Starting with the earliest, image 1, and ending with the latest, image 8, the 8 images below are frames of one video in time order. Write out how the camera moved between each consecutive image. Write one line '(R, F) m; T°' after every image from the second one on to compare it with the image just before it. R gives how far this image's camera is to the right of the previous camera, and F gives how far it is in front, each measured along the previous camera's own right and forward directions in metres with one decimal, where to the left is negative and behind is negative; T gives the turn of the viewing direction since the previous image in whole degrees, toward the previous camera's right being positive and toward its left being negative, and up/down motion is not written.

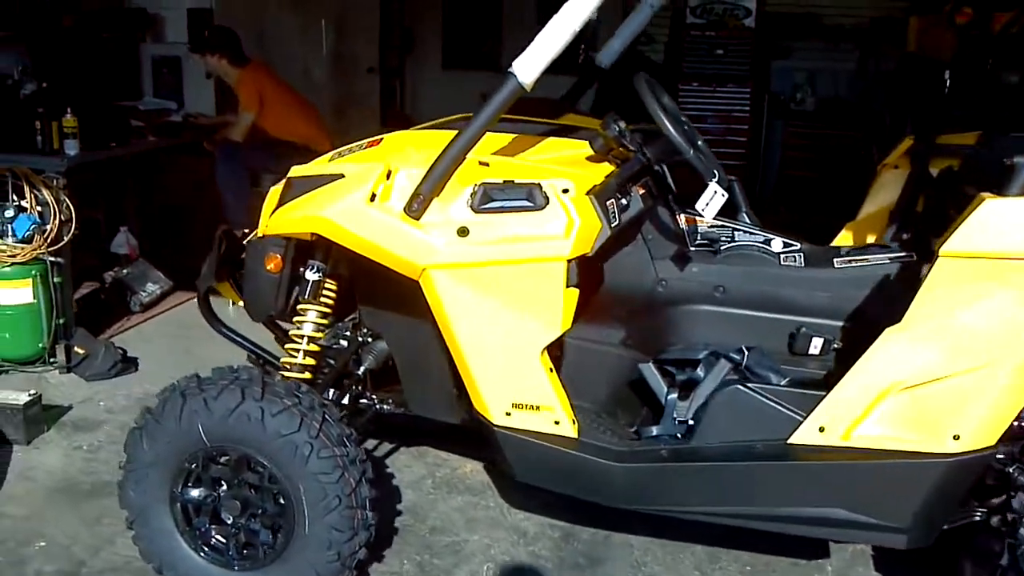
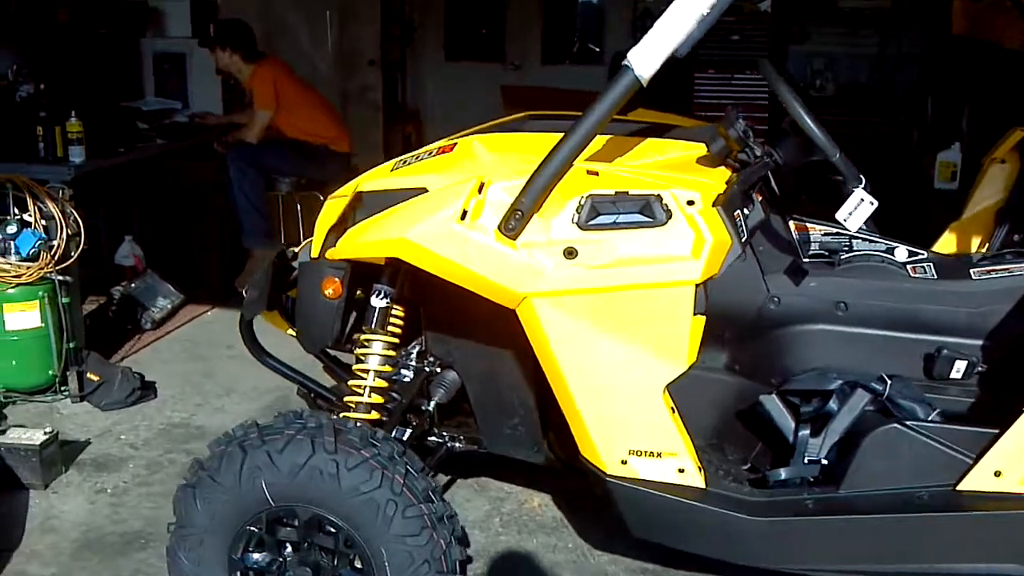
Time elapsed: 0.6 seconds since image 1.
(-0.2, +0.3) m; +1°
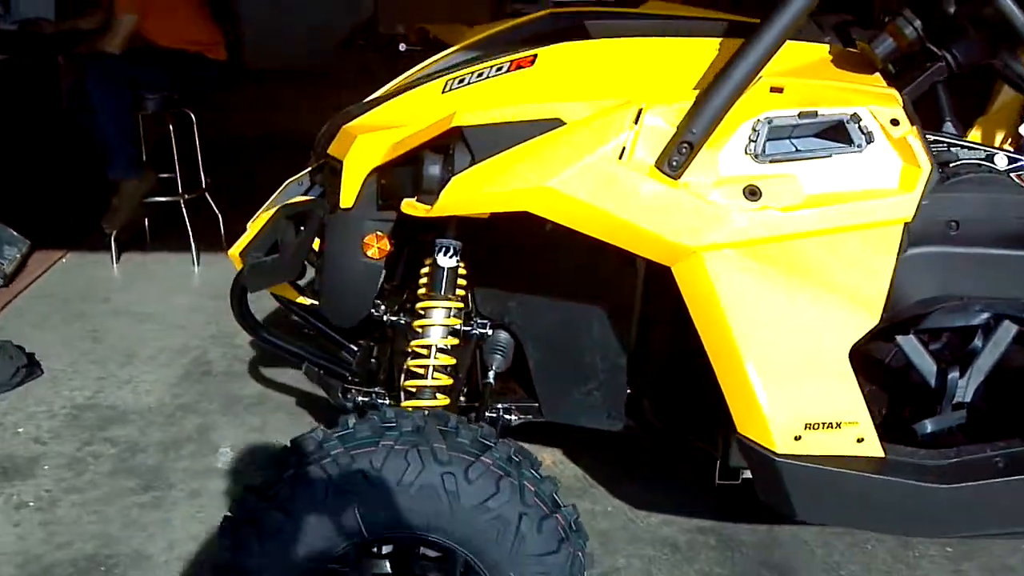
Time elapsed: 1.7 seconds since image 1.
(-0.5, +0.5) m; +12°
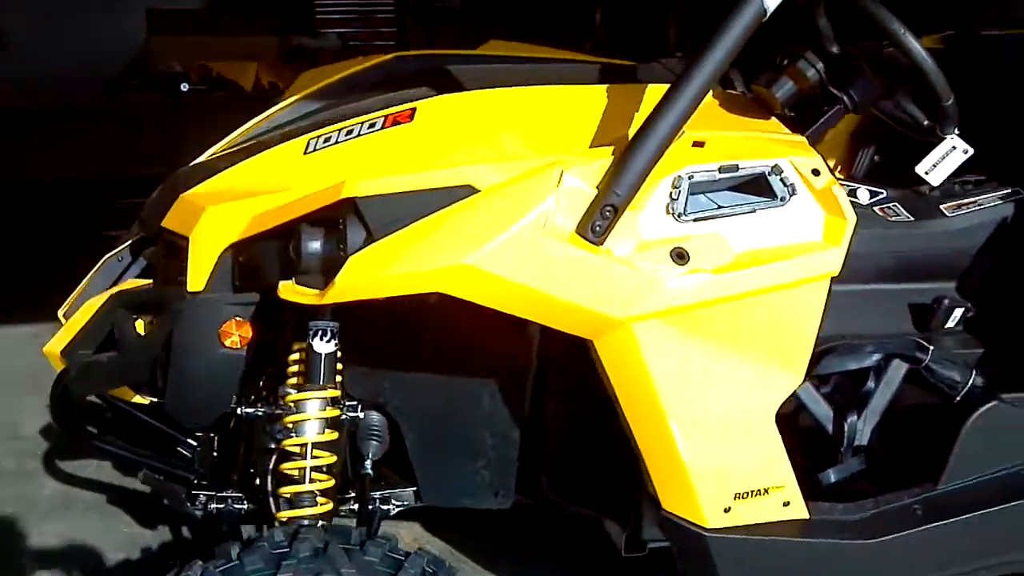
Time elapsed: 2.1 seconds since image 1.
(-0.2, +0.2) m; +12°
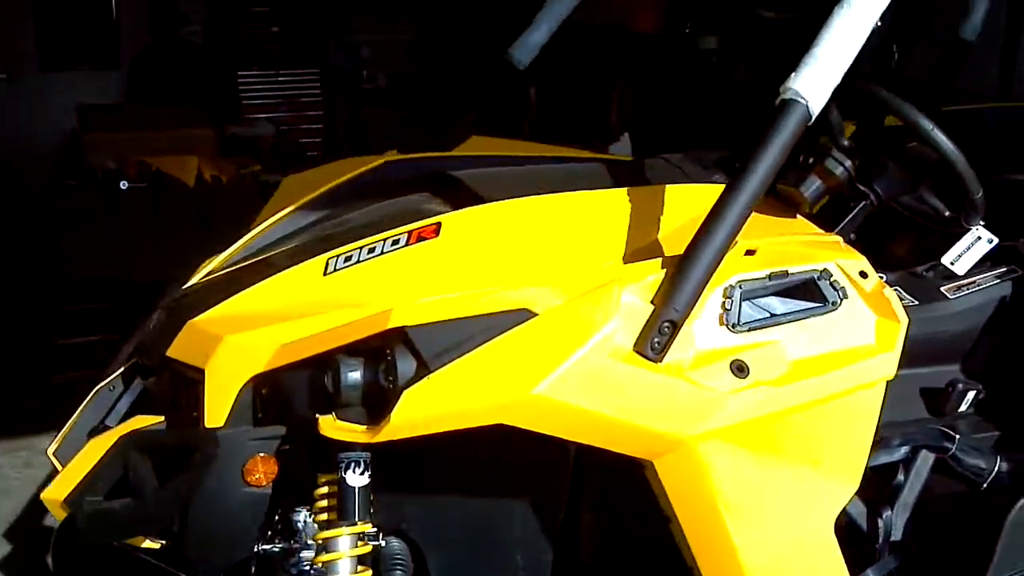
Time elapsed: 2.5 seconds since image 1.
(-0.2, +0.1) m; +5°
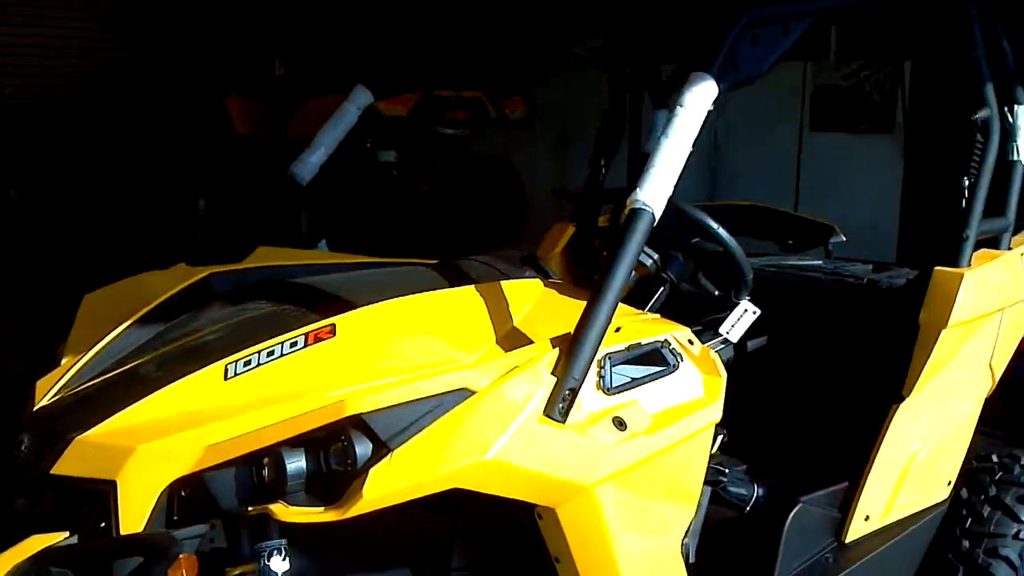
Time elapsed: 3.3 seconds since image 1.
(-0.4, -0.1) m; +21°
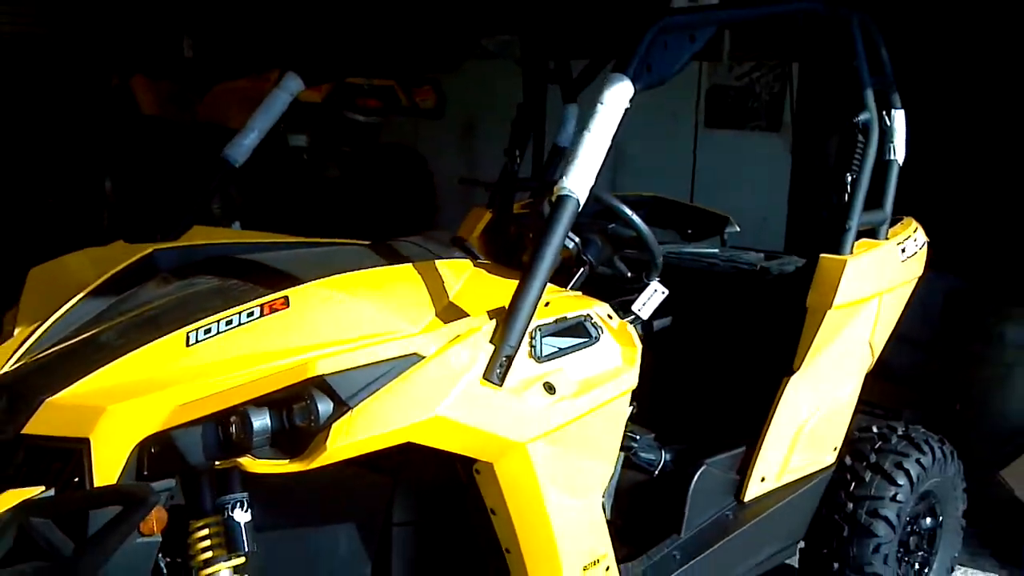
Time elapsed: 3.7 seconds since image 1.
(-0.1, -0.2) m; +6°
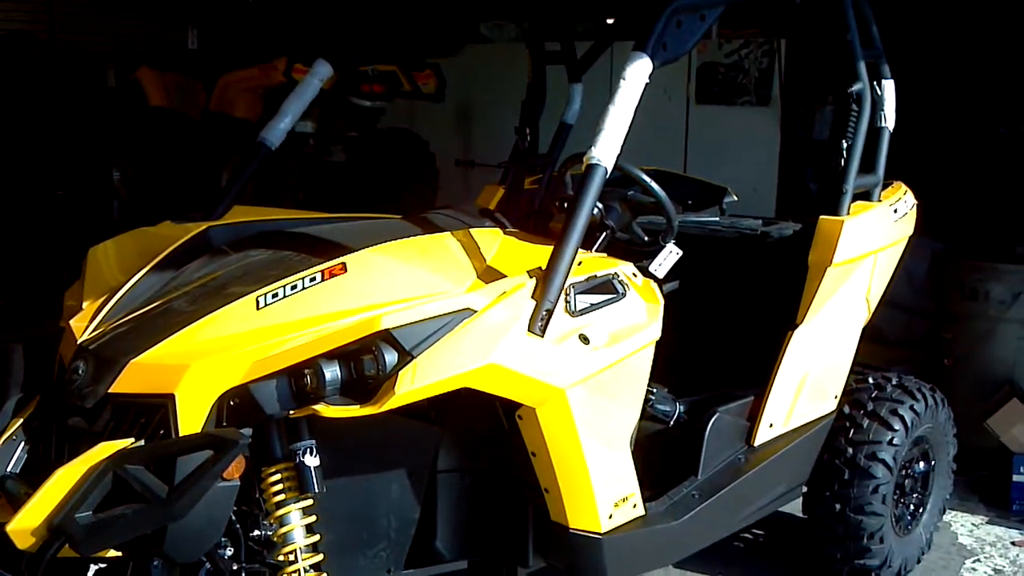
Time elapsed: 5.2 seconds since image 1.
(-0.1, -0.2) m; +1°
